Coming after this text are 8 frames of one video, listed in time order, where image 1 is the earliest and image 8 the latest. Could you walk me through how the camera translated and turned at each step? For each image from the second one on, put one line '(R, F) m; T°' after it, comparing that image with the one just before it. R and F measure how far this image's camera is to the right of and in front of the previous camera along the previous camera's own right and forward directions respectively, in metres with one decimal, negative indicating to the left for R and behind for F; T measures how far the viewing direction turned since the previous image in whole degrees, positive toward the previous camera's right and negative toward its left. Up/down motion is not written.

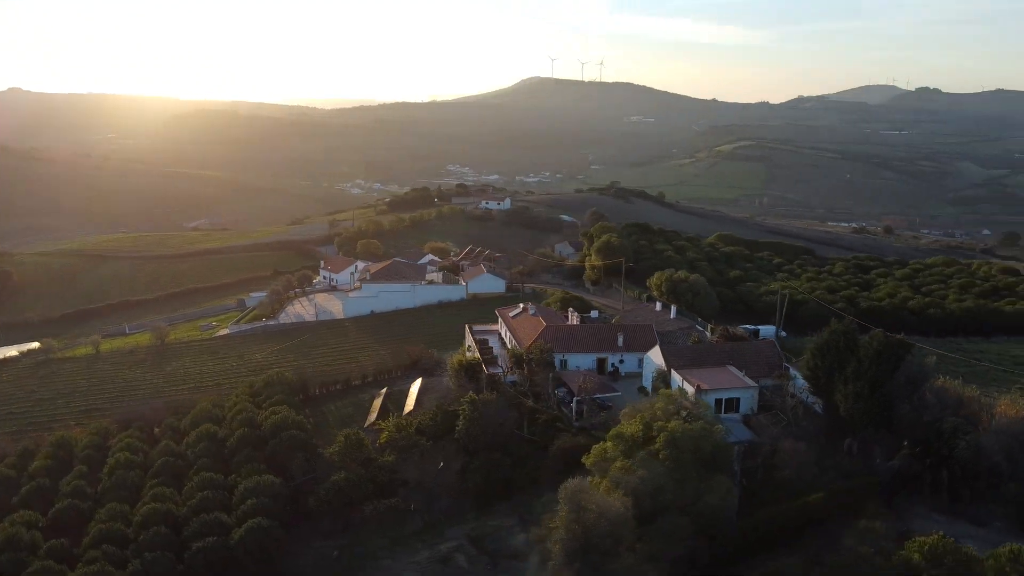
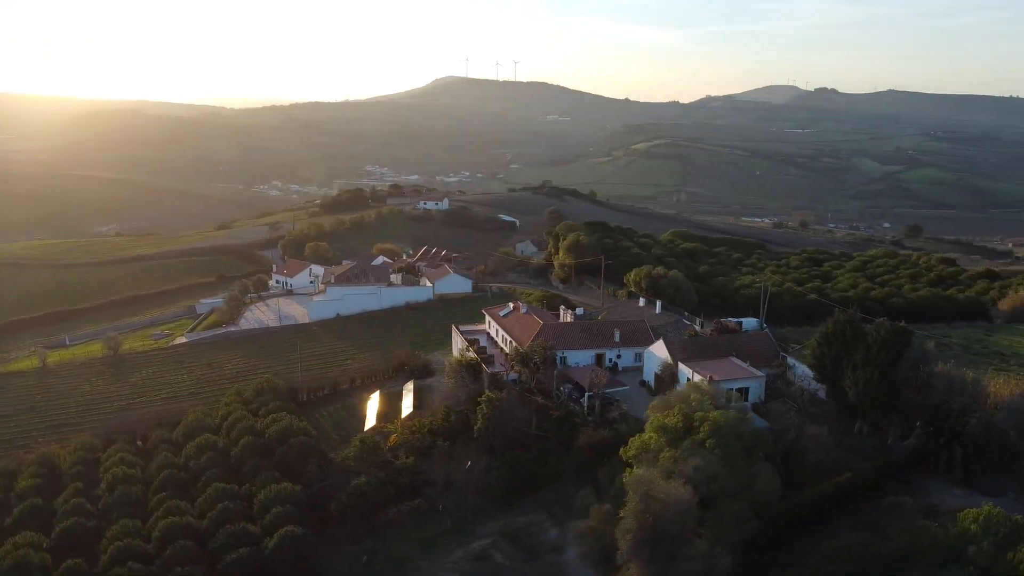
(-2.8, -0.2) m; +6°
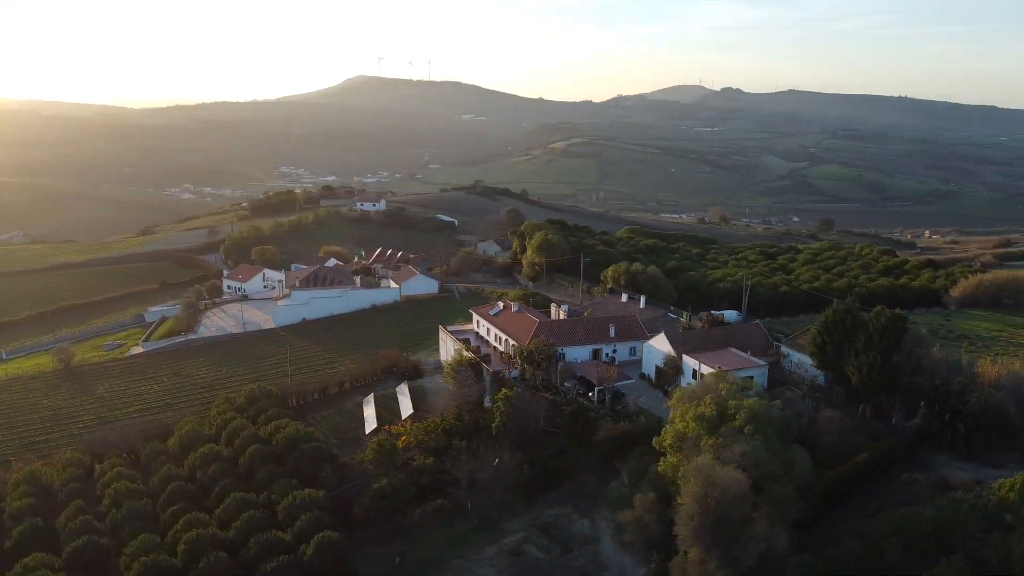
(-2.8, -0.2) m; +6°
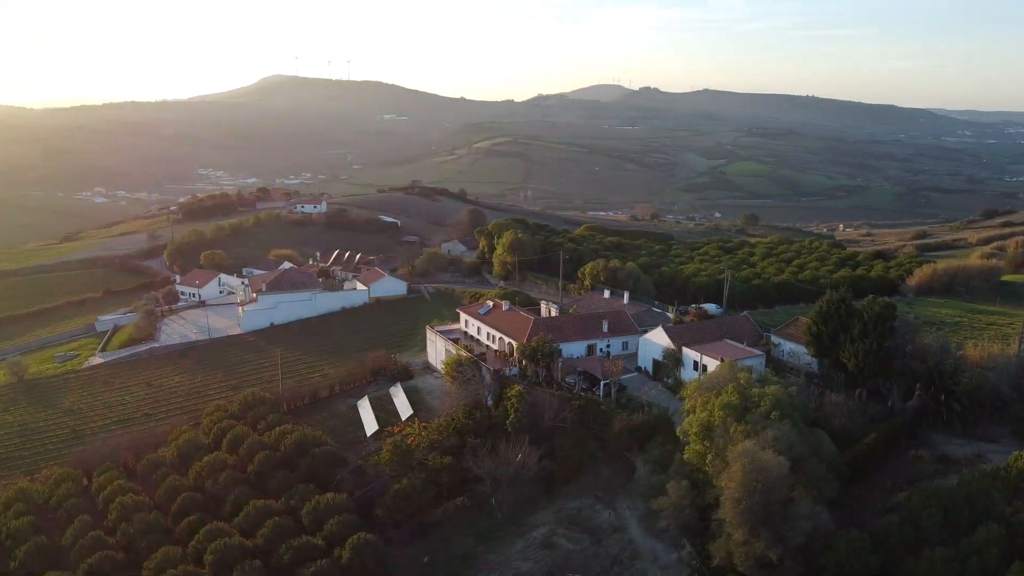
(-2.6, -0.2) m; +5°
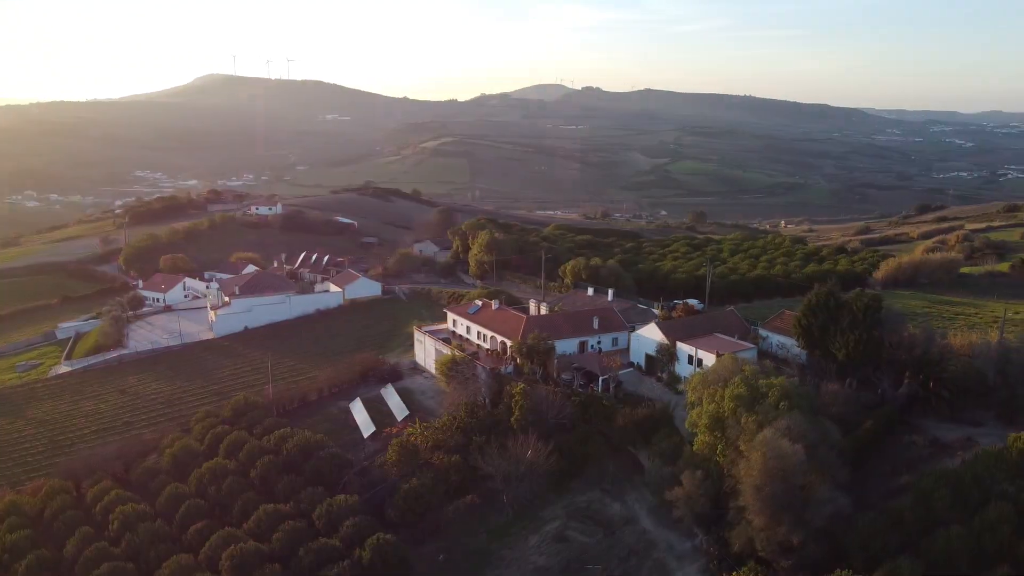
(-1.7, -0.2) m; +4°
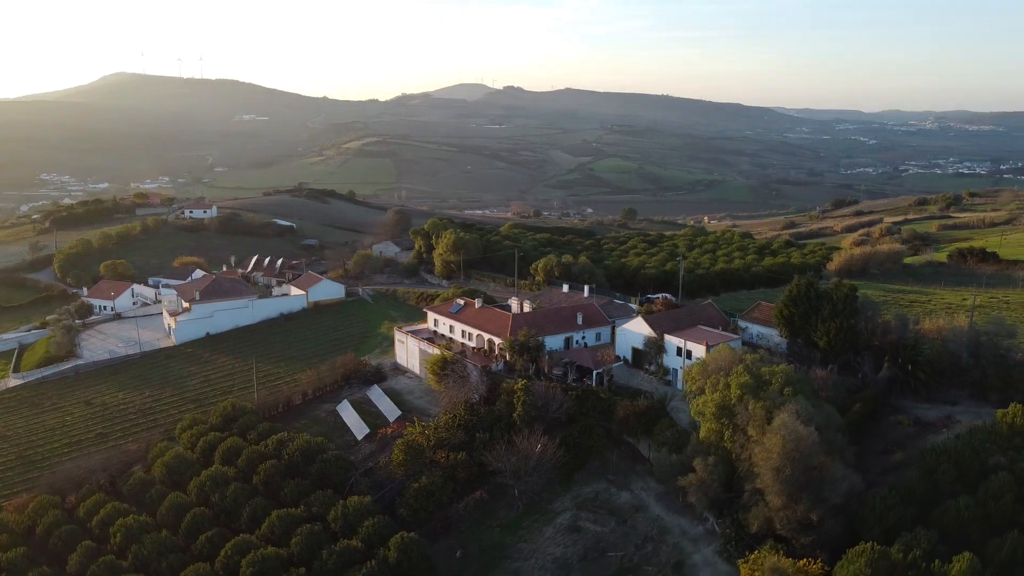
(-2.3, -0.3) m; +5°
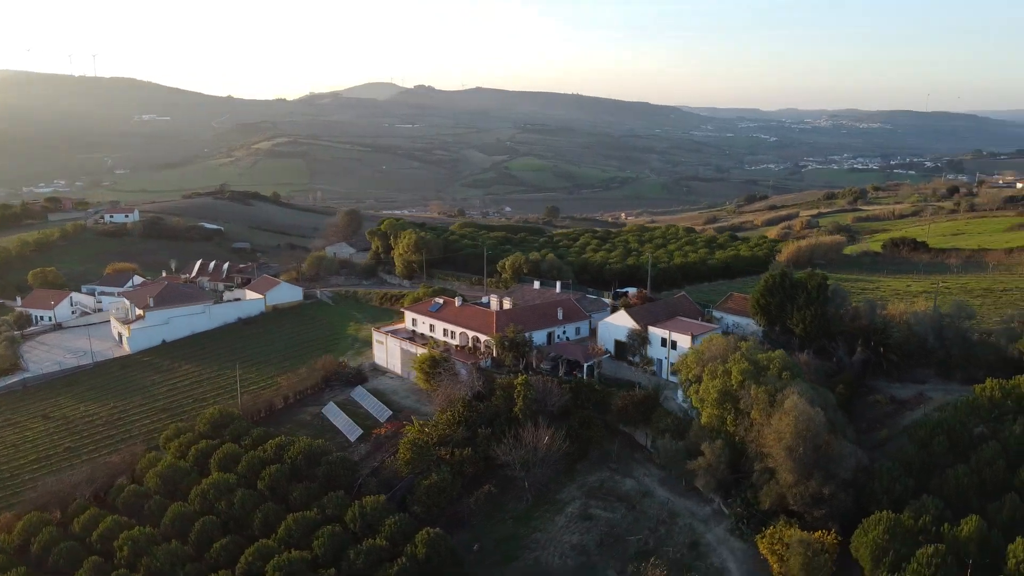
(-2.6, -0.4) m; +6°
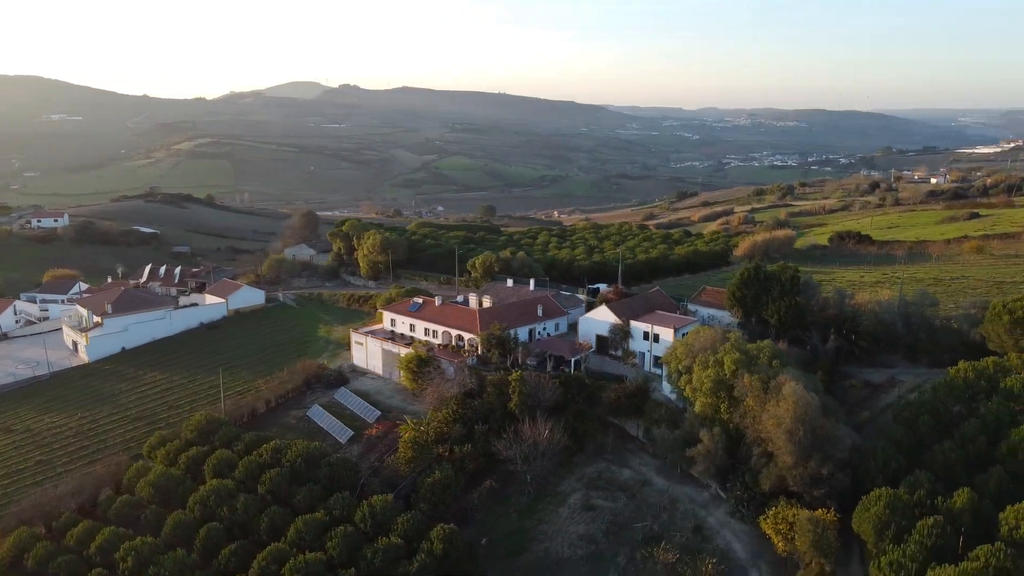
(-2.0, -0.3) m; +5°
